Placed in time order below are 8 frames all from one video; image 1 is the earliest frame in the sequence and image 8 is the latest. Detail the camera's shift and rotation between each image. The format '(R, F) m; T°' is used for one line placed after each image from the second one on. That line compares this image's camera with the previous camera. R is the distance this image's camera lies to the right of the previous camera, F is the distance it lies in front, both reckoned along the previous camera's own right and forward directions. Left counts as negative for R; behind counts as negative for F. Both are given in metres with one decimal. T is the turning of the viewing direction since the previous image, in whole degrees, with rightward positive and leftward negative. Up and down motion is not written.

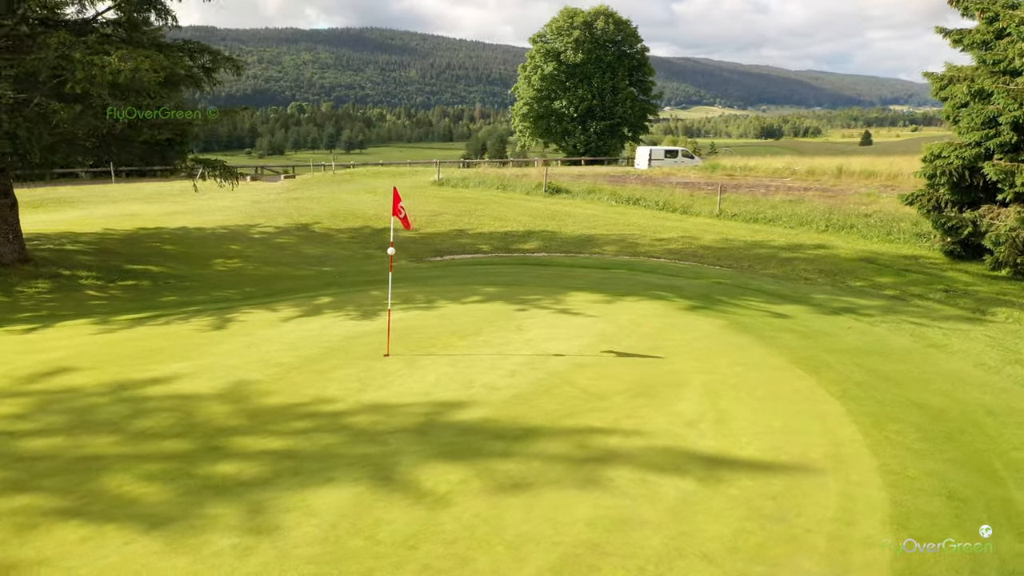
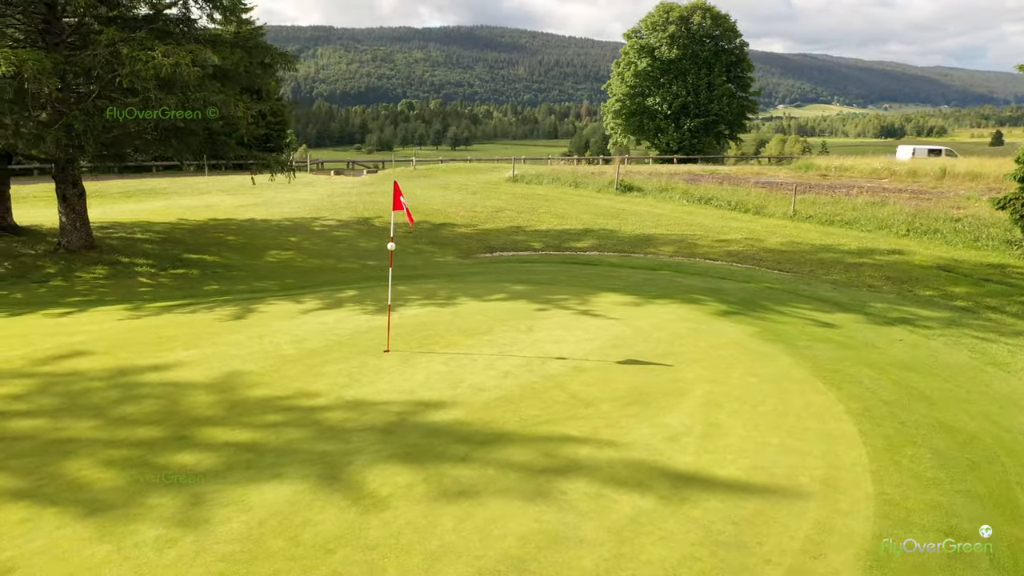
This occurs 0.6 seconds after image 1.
(+1.0, +0.3) m; -7°
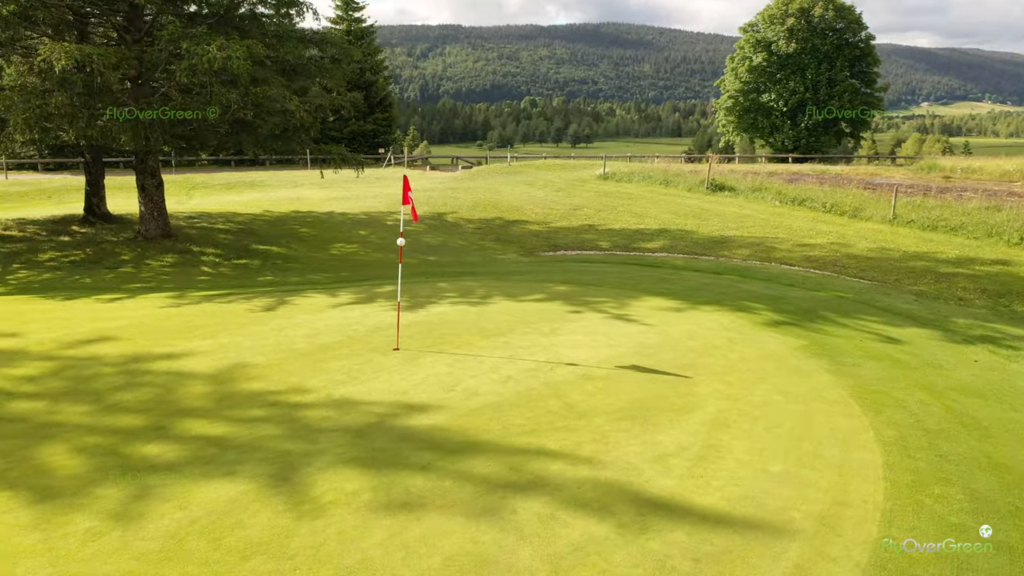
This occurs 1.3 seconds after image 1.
(+1.1, +0.5) m; -8°
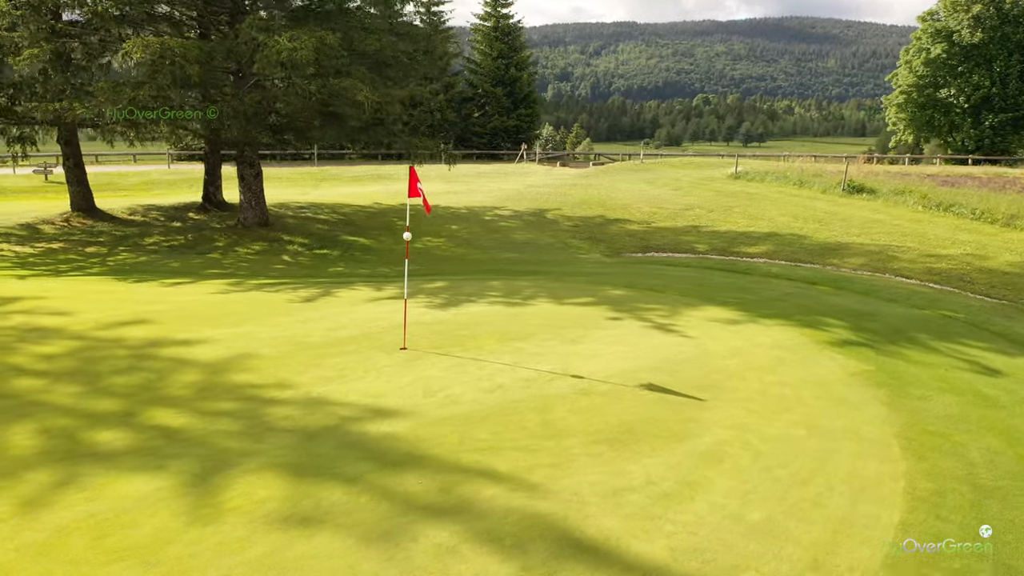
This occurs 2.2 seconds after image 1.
(+1.4, +0.7) m; -11°
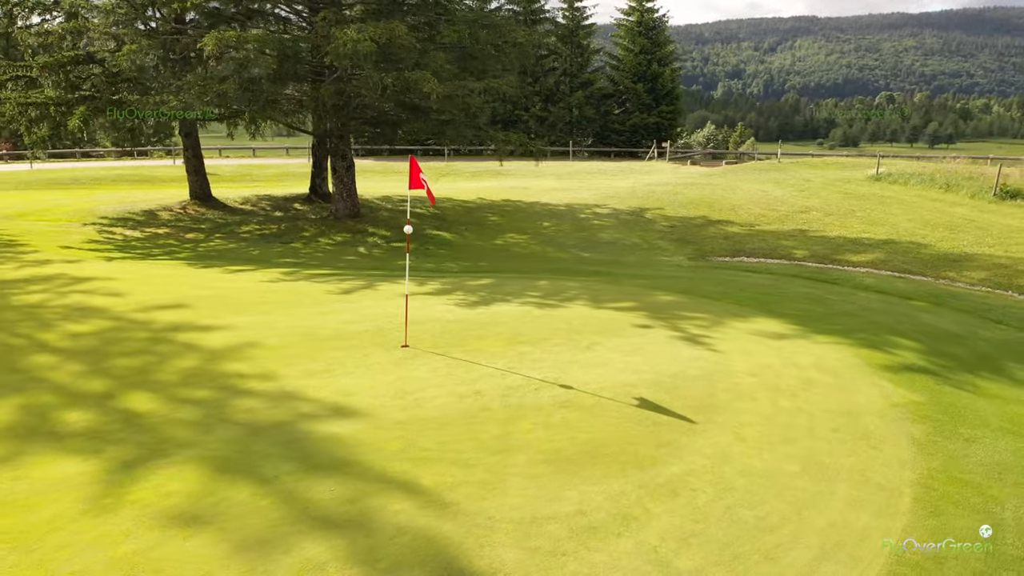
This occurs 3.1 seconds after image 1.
(+1.4, +0.6) m; -11°
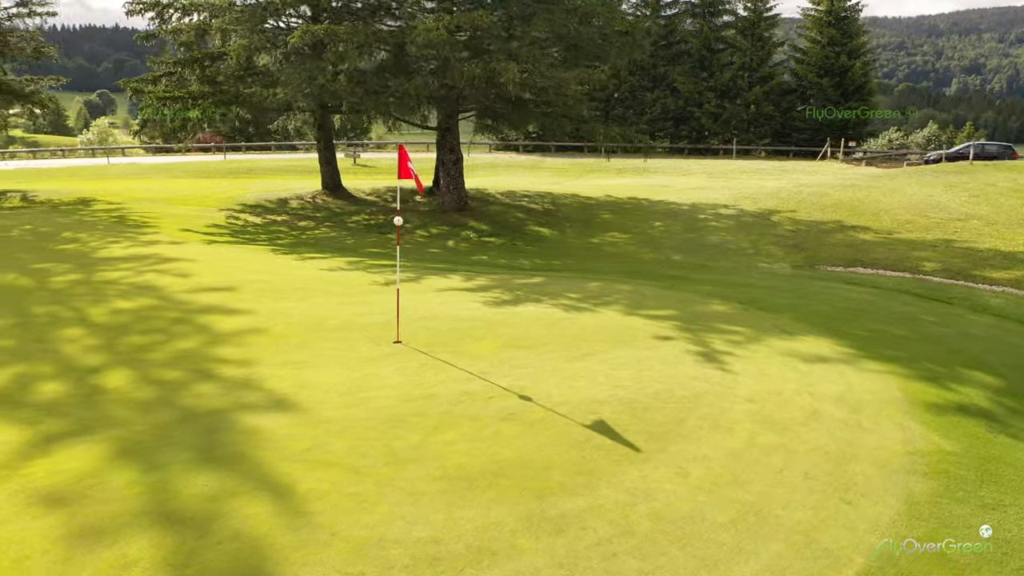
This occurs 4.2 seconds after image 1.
(+1.7, +0.7) m; -13°
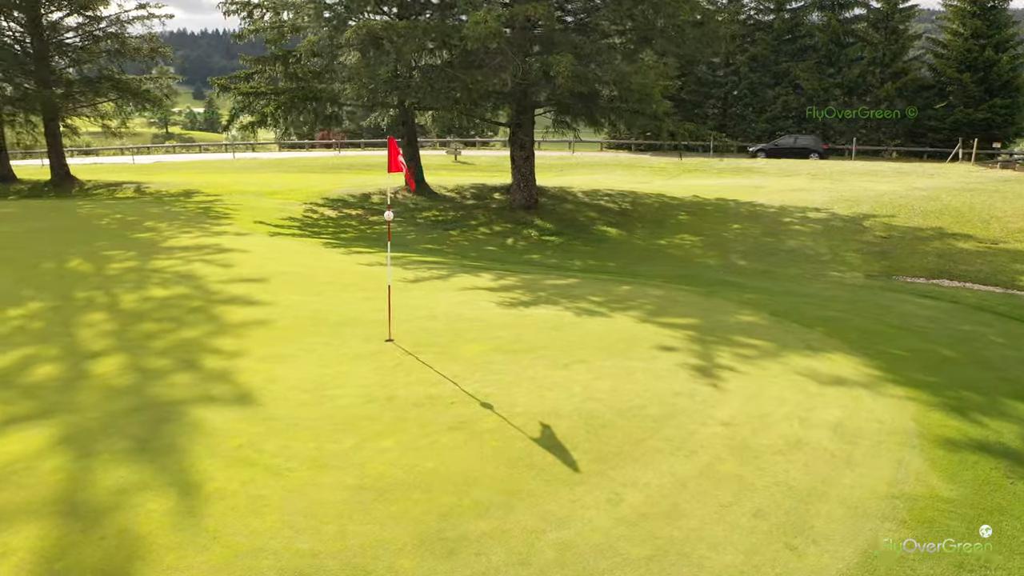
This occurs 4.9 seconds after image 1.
(+1.2, +0.5) m; -9°
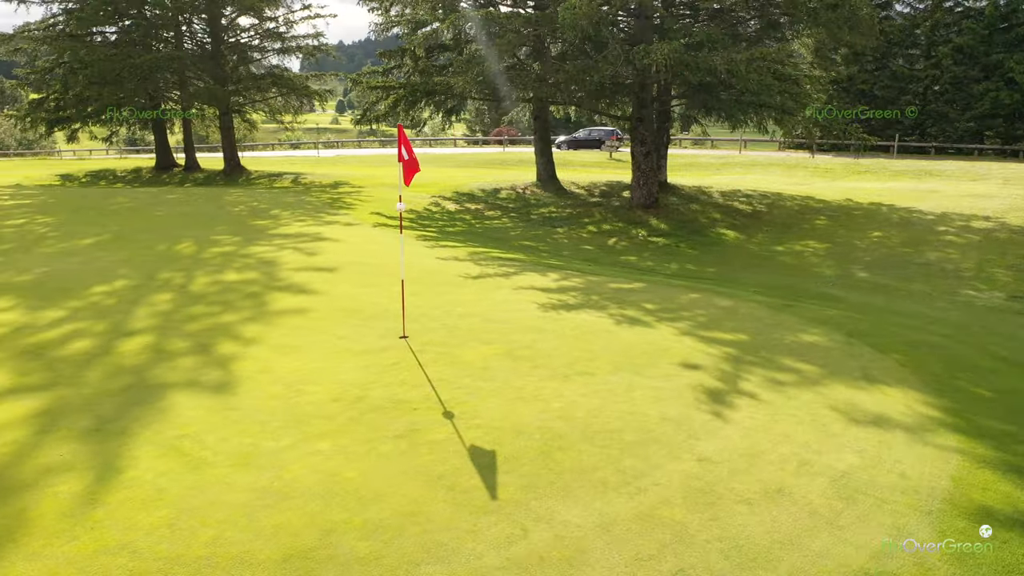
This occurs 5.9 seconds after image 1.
(+1.4, +0.7) m; -13°
